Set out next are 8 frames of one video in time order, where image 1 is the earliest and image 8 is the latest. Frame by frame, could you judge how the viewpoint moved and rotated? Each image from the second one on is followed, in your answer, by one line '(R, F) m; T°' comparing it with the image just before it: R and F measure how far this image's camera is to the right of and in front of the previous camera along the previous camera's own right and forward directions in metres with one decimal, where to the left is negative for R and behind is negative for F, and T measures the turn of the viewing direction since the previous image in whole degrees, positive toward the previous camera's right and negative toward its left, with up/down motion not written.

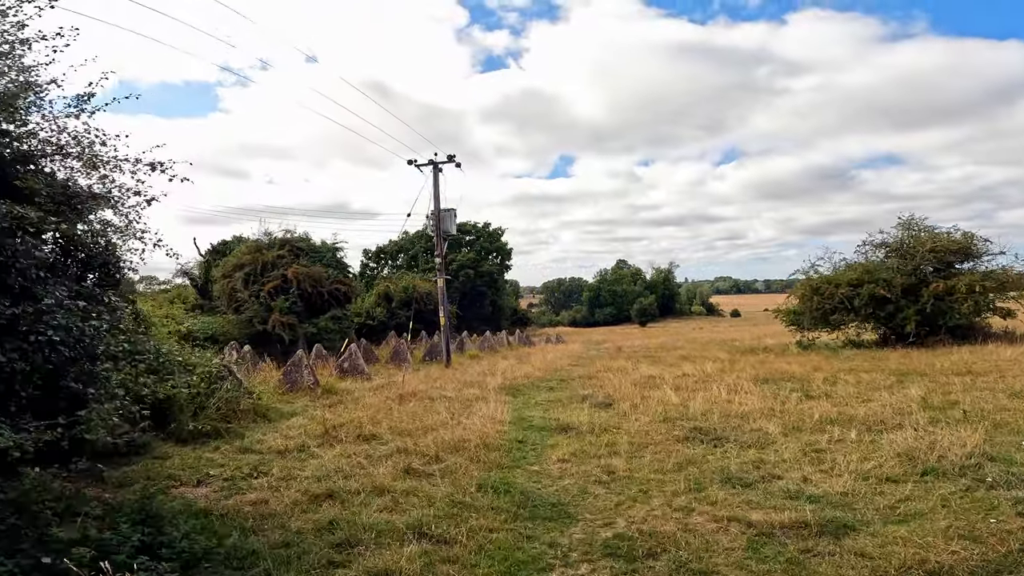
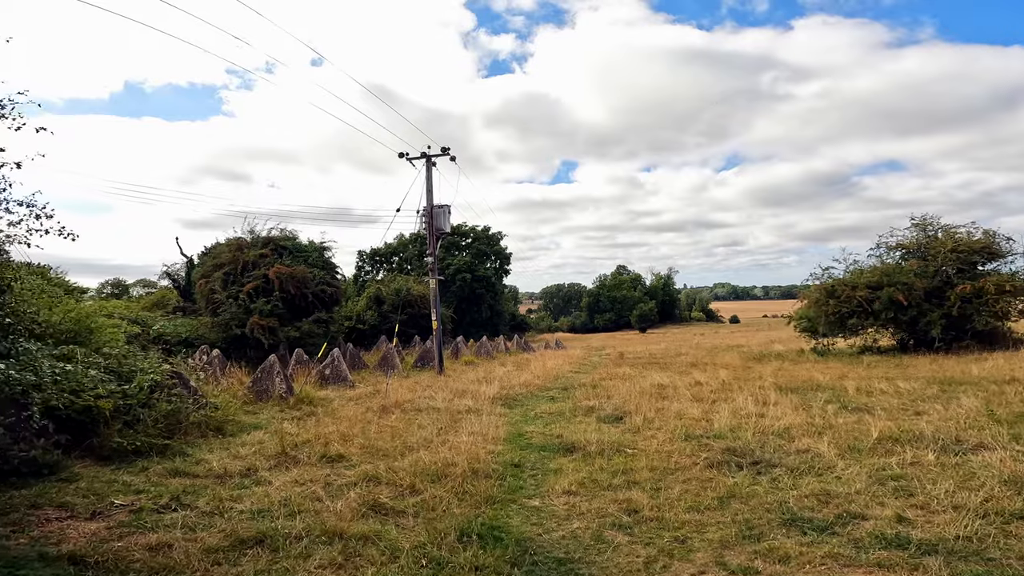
(0.0, +1.3) m; 0°
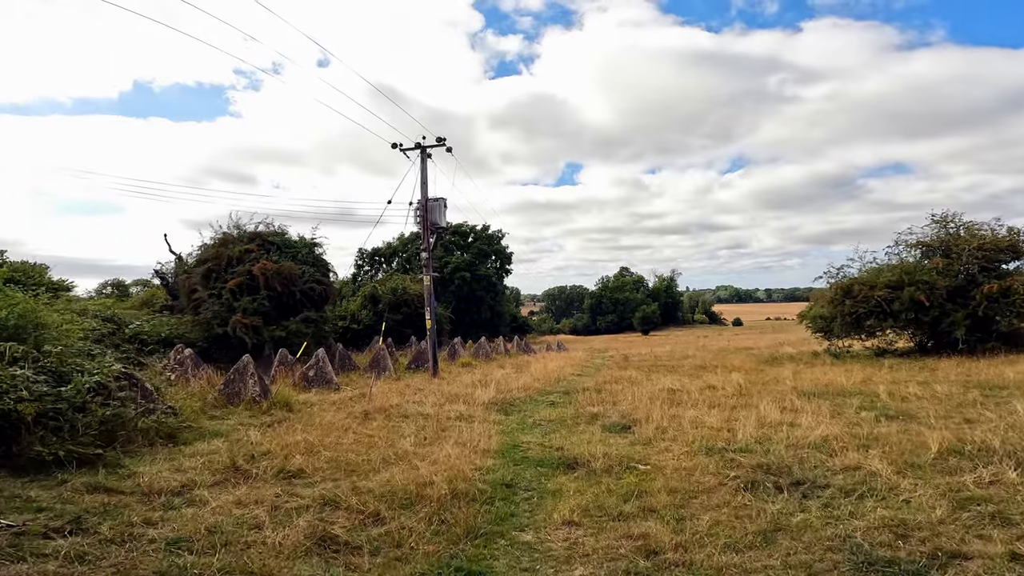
(+0.1, +1.0) m; 0°
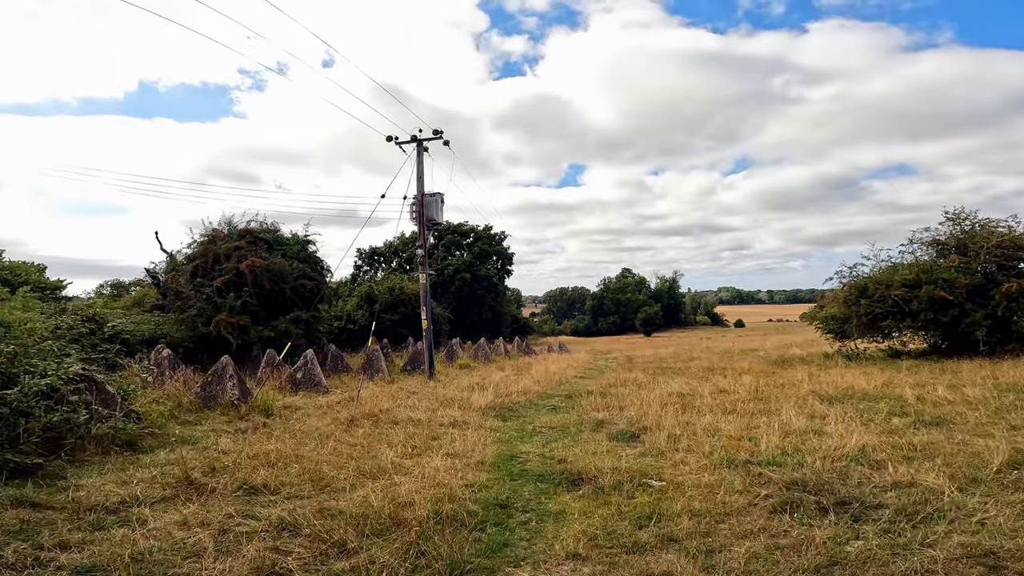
(+0.1, +0.7) m; 0°
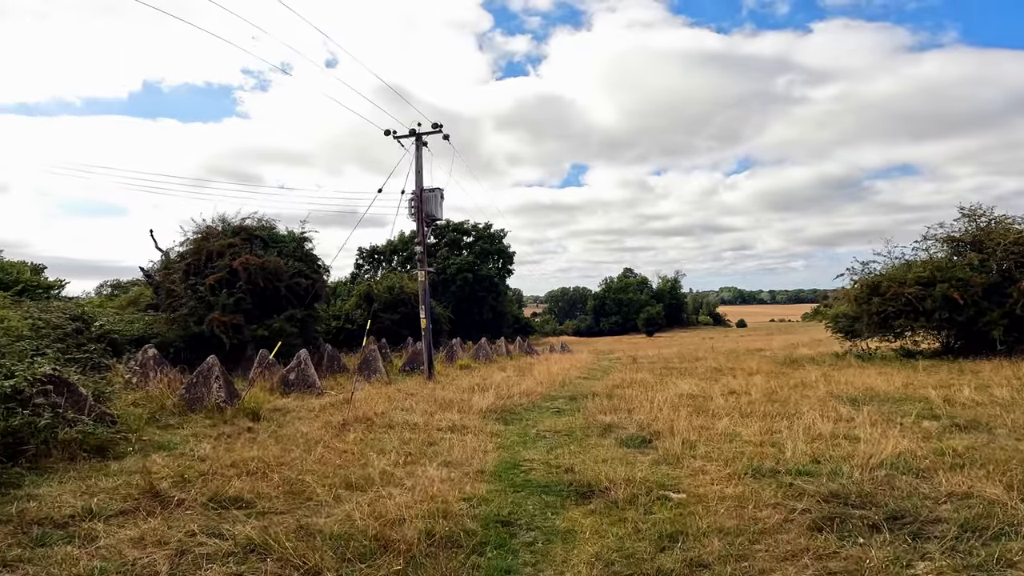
(0.0, +0.5) m; 0°
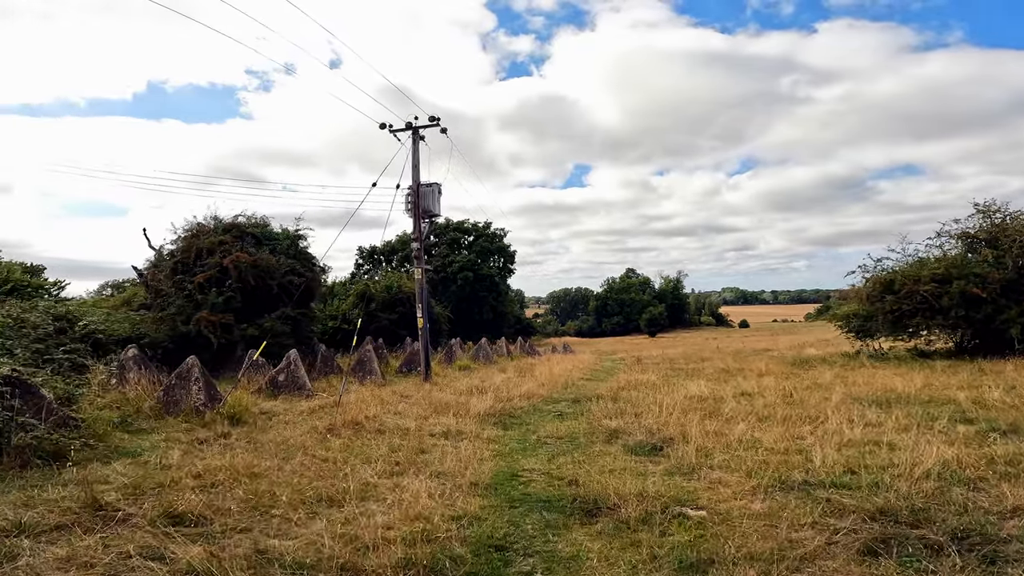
(0.0, +0.6) m; 0°
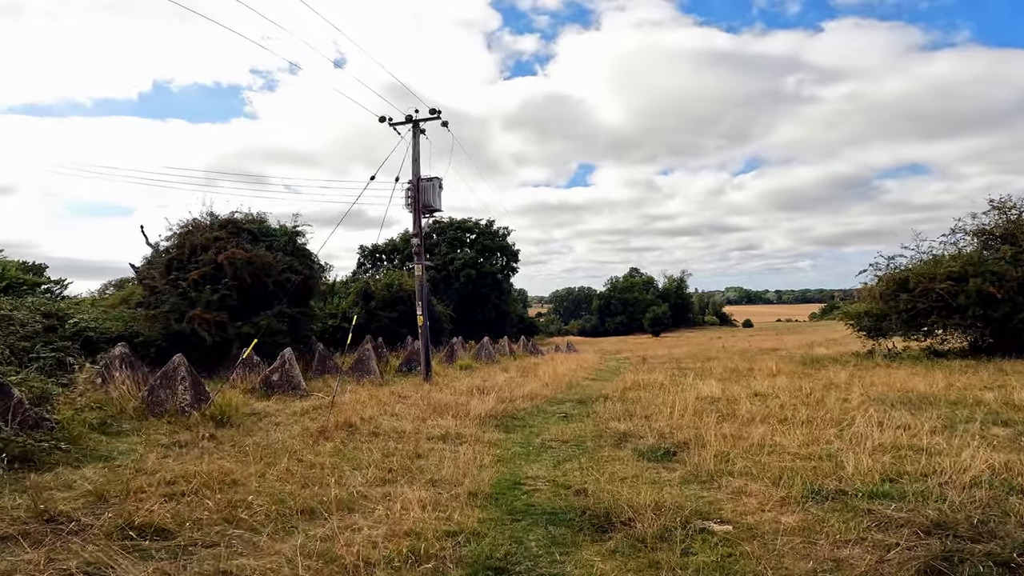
(0.0, +0.5) m; 0°
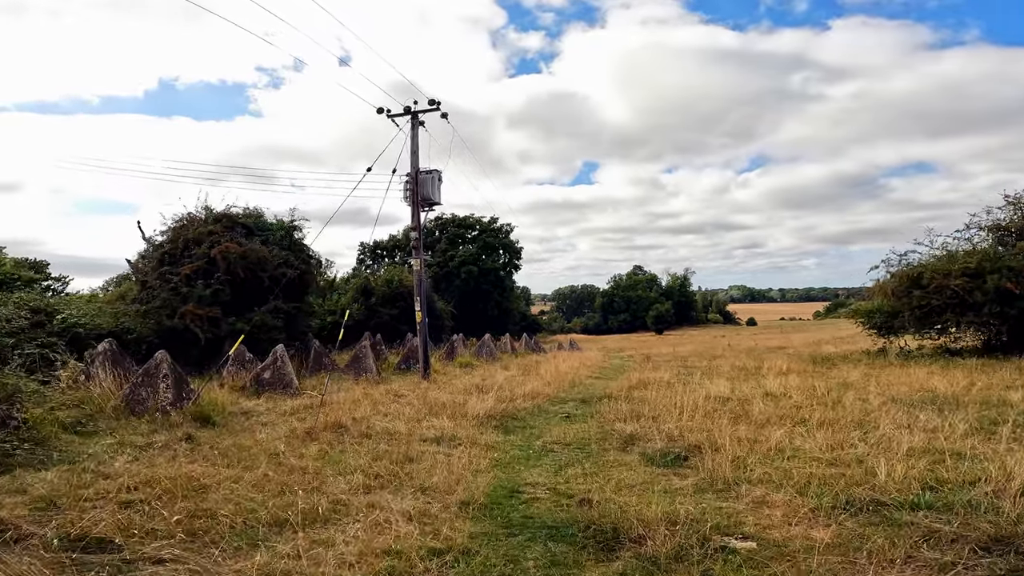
(0.0, +0.4) m; 0°
